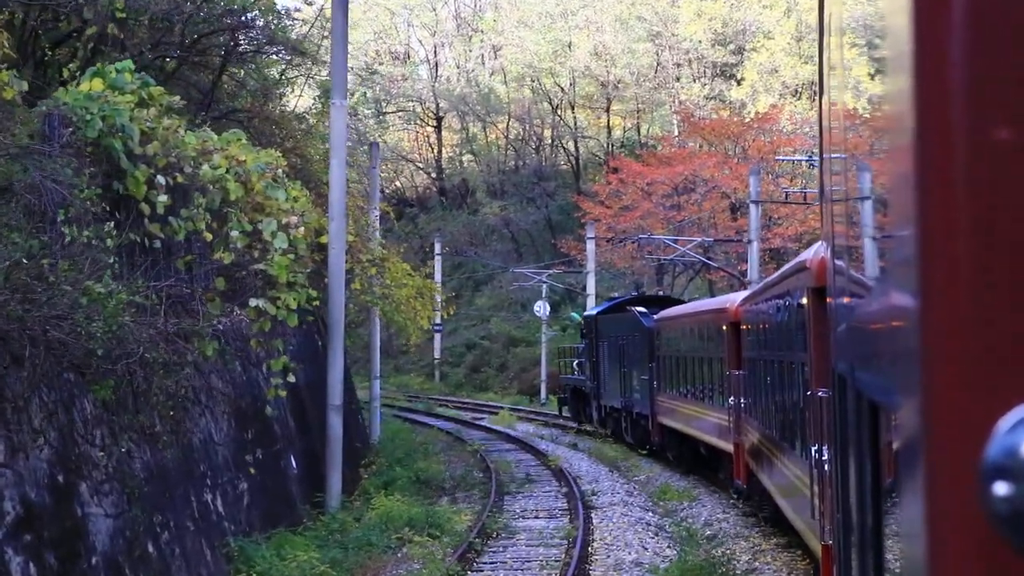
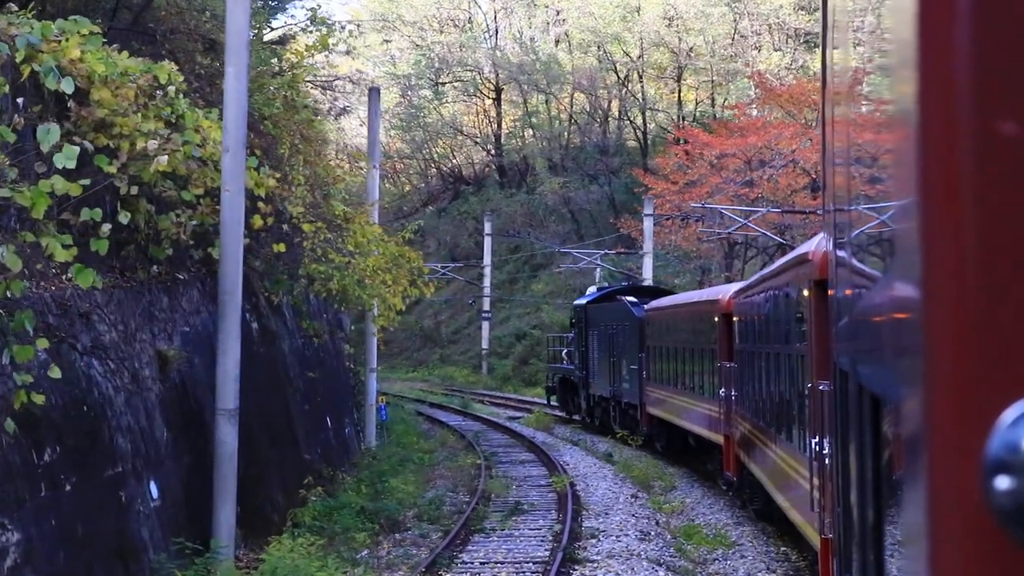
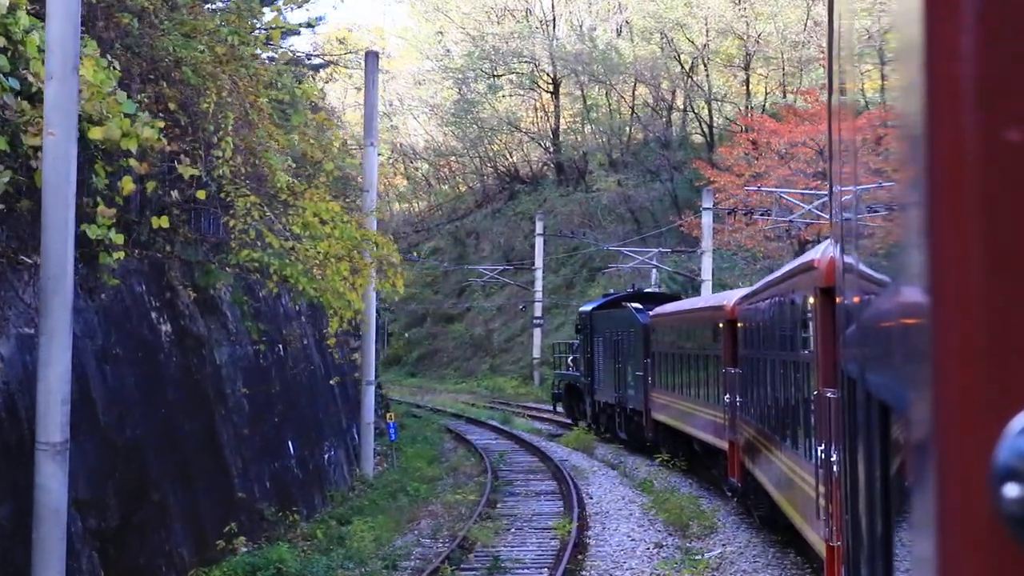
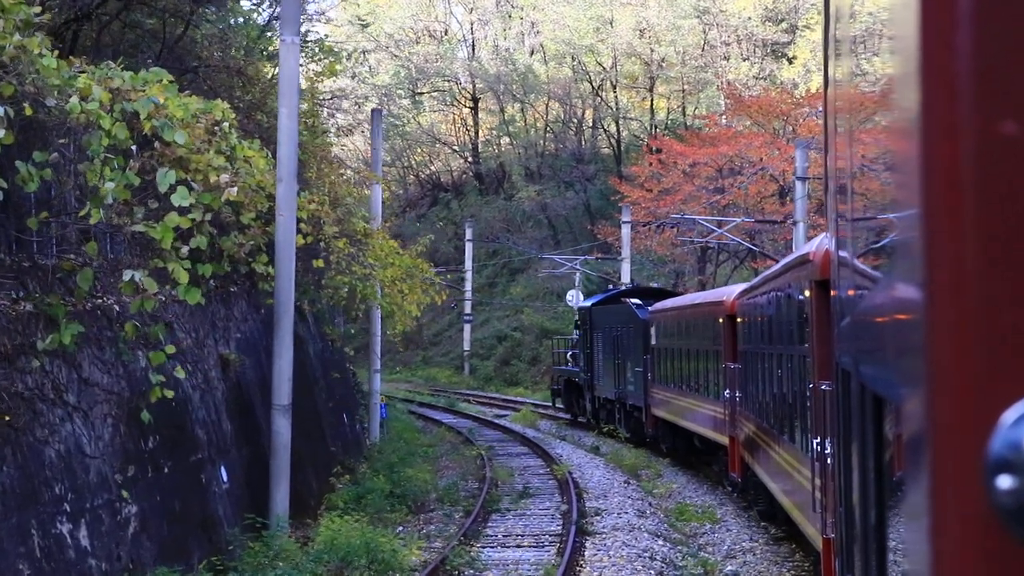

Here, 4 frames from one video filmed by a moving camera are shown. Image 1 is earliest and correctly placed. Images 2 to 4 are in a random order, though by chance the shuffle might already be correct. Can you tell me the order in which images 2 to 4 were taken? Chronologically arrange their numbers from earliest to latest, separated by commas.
4, 2, 3
